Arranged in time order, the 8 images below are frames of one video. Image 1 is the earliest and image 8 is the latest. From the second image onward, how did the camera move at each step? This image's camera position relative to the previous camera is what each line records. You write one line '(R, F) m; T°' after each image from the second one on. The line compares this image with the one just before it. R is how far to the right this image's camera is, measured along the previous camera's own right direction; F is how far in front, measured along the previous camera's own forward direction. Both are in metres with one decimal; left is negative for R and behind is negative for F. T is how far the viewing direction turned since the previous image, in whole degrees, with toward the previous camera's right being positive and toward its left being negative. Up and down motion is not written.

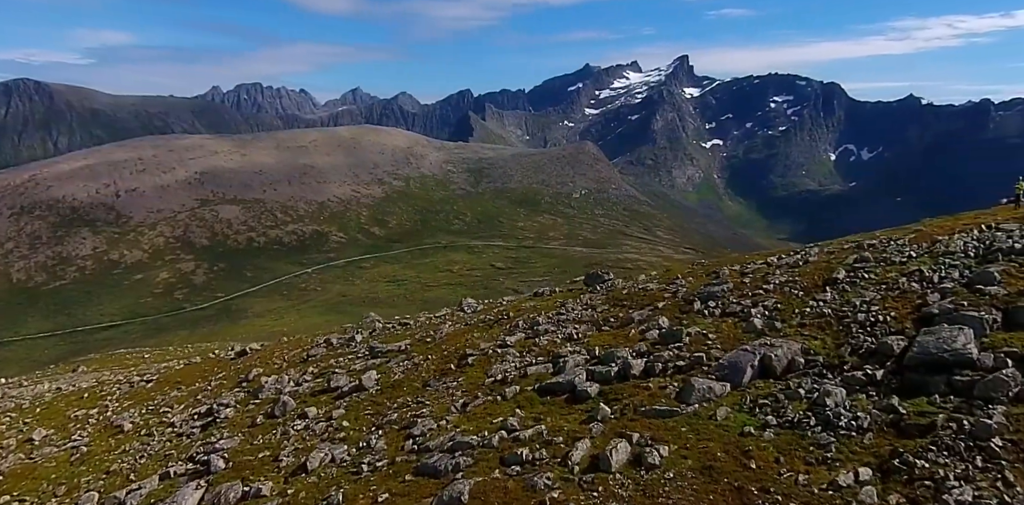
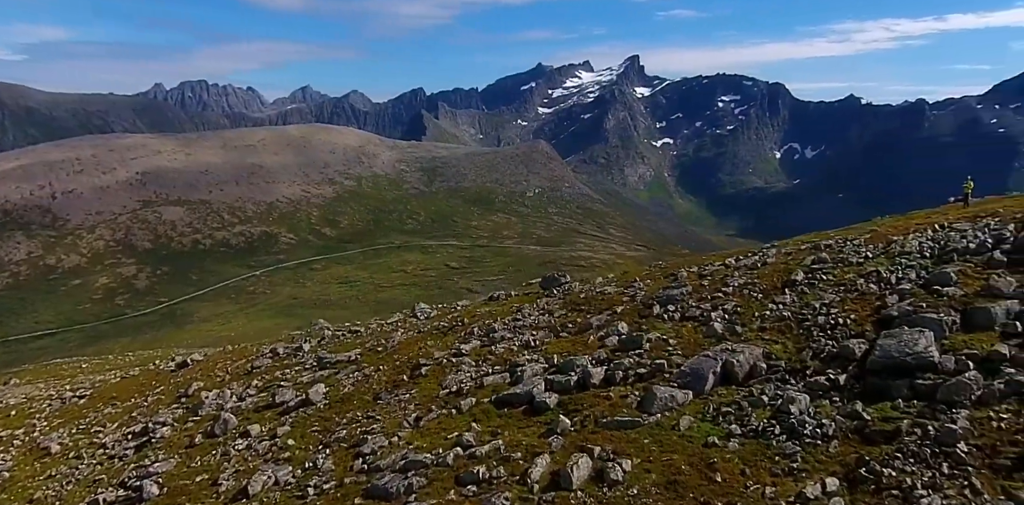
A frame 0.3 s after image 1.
(0.0, +1.6) m; +4°
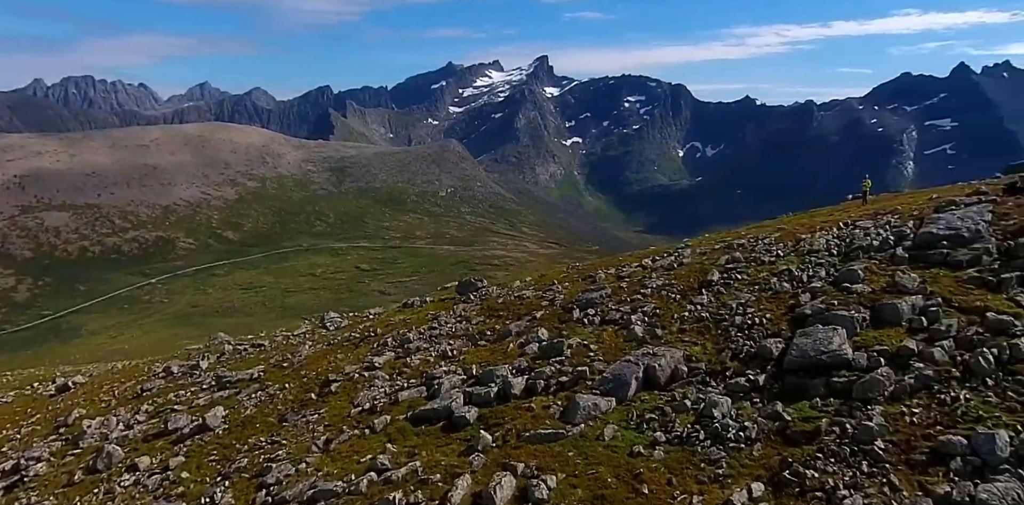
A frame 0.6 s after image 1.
(0.0, +1.7) m; +7°
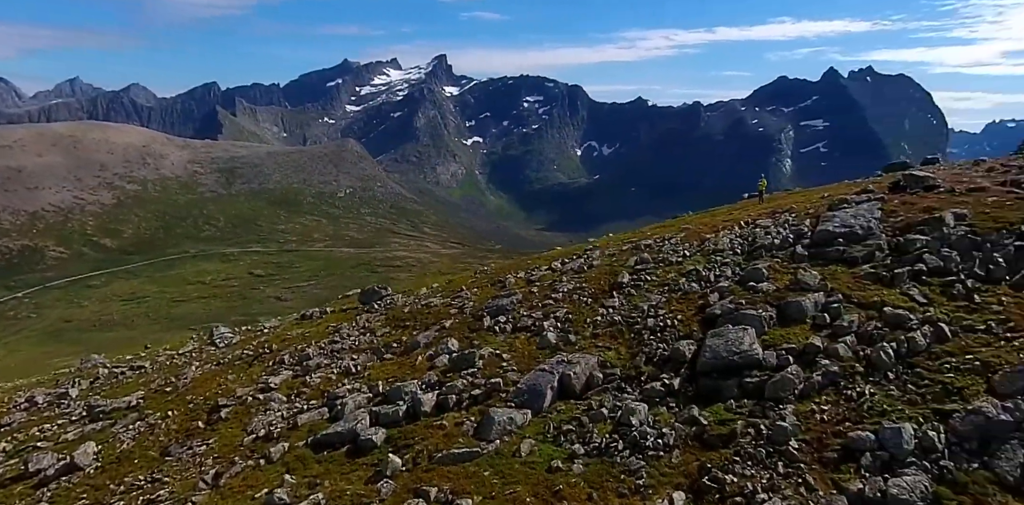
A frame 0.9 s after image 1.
(-0.2, +1.8) m; +8°
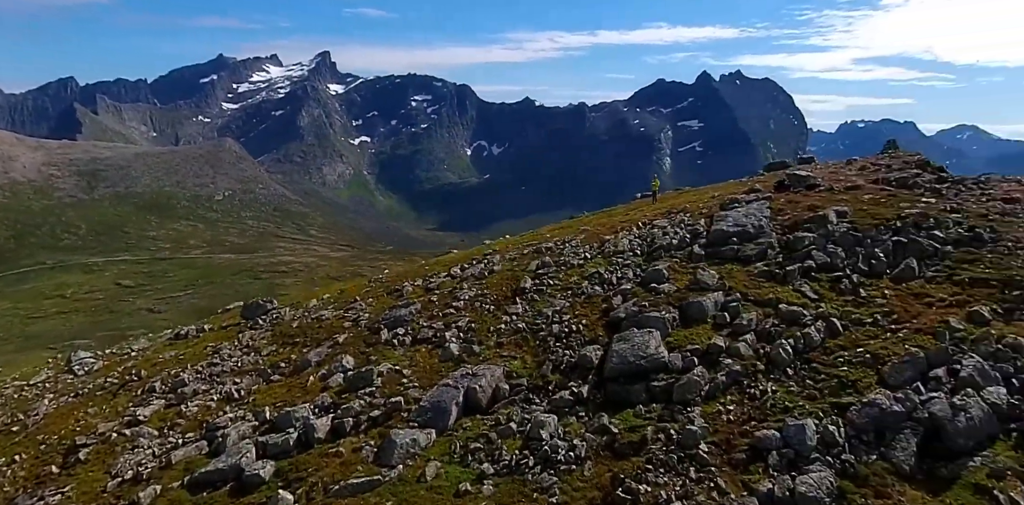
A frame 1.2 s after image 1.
(-0.3, +1.8) m; +9°
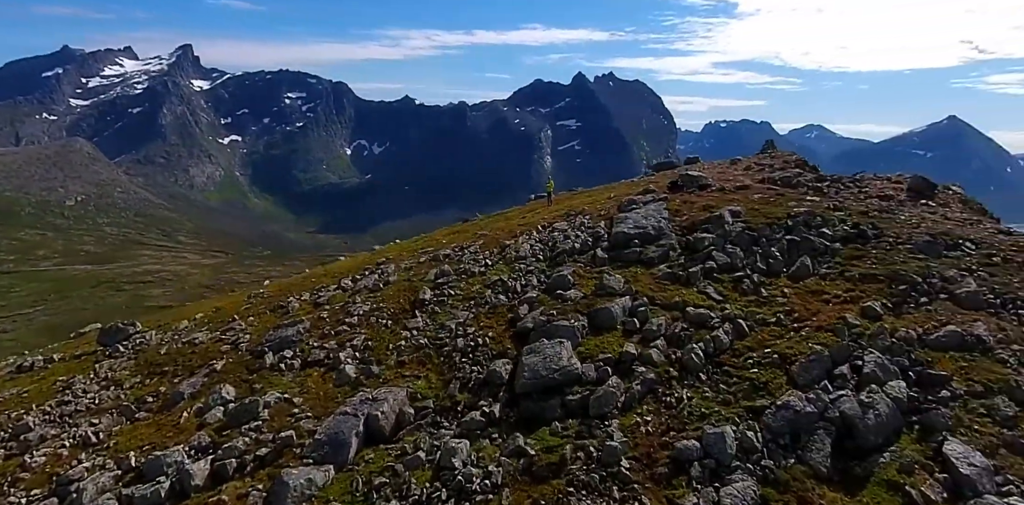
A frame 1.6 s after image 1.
(-0.7, +2.3) m; +9°
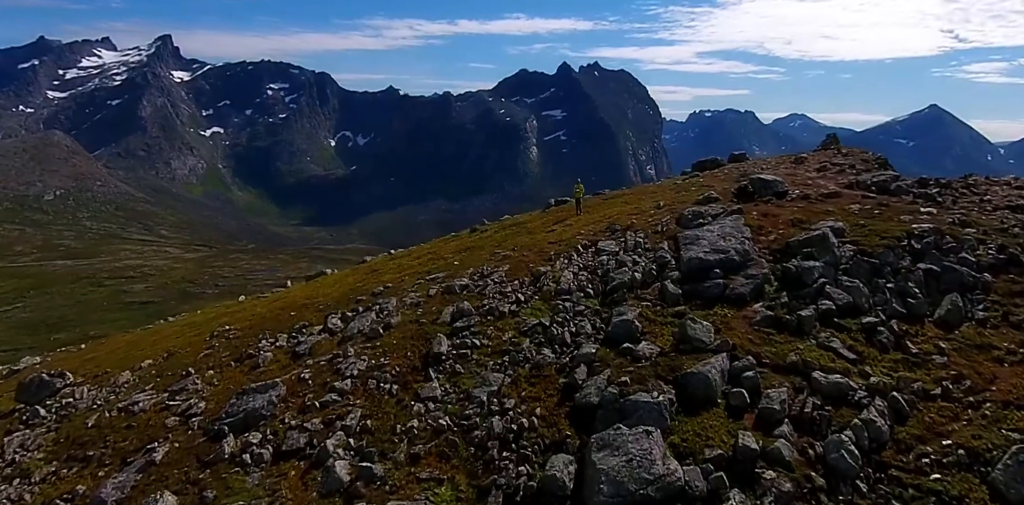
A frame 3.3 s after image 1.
(-2.5, +10.1) m; +1°
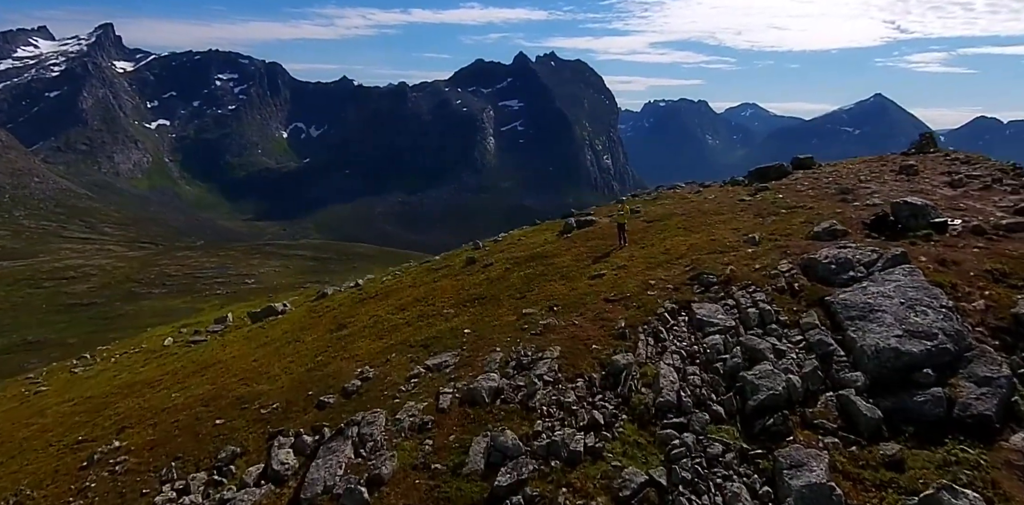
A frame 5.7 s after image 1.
(-3.1, +13.3) m; +3°
